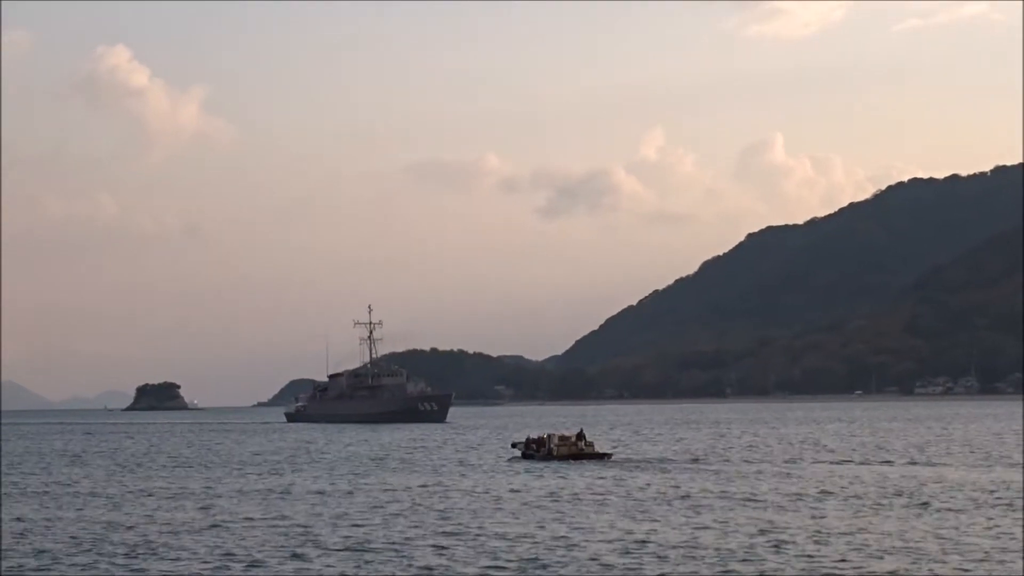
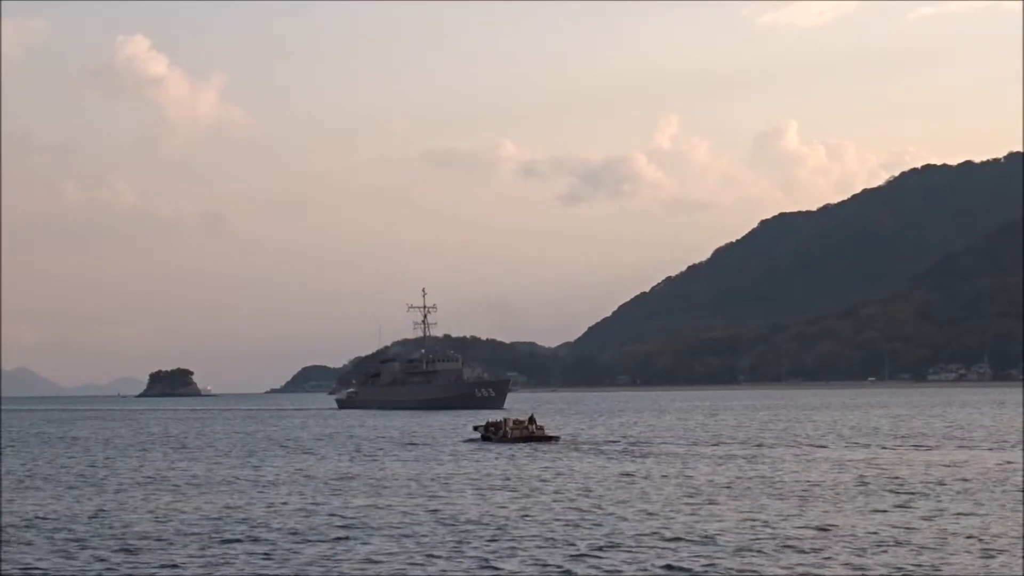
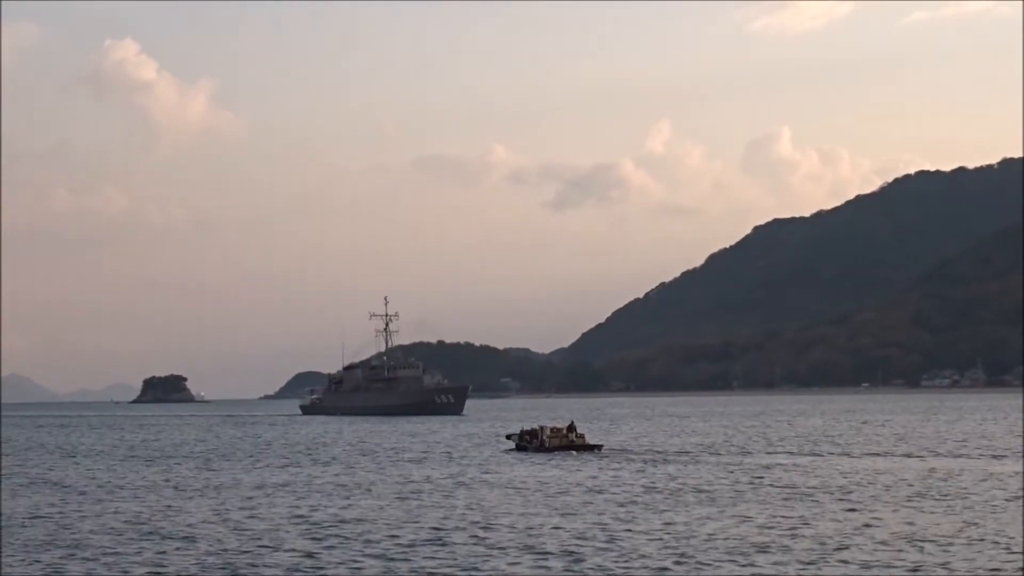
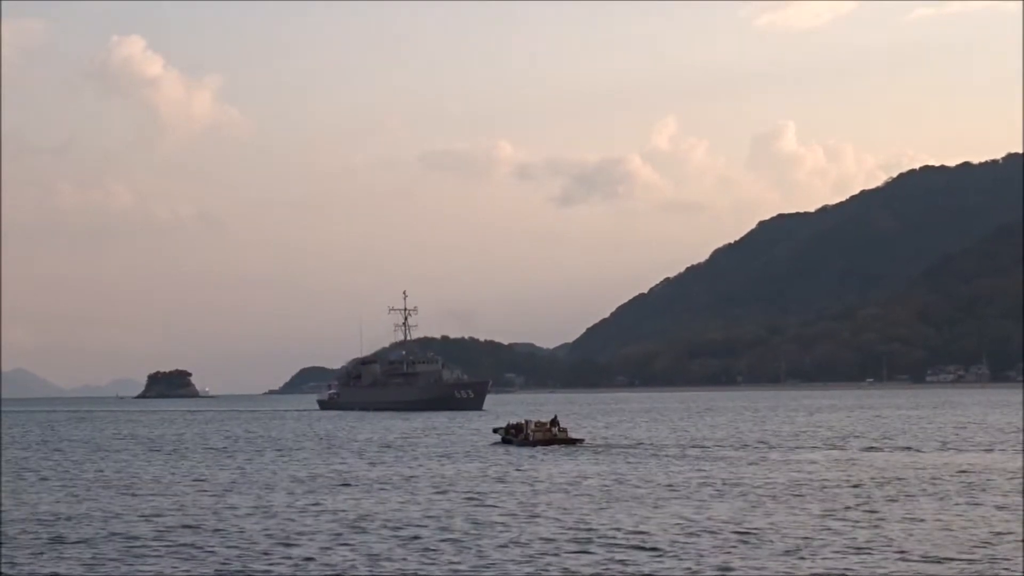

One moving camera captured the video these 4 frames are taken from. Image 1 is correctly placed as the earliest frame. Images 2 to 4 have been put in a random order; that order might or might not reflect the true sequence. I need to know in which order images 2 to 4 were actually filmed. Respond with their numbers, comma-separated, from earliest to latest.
3, 4, 2
